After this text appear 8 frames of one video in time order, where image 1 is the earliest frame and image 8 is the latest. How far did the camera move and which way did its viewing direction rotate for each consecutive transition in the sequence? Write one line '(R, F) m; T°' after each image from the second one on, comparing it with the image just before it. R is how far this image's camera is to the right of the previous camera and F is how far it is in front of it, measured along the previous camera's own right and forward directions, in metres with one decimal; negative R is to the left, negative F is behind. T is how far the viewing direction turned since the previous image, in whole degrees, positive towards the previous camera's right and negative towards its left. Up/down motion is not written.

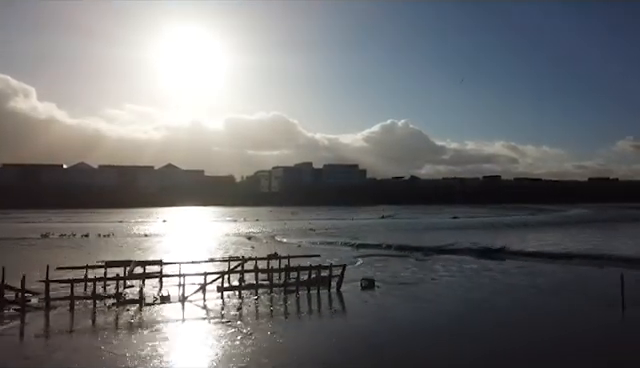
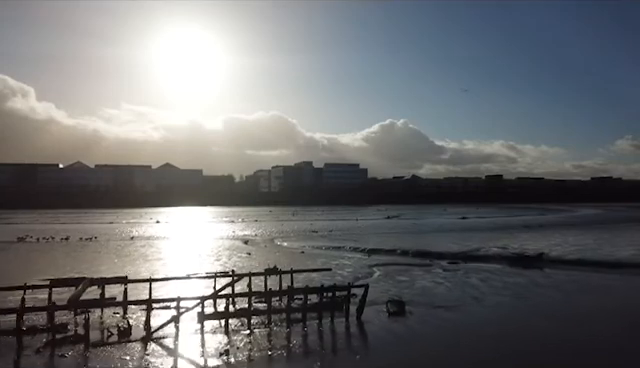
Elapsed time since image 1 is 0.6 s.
(-0.3, +4.8) m; 0°
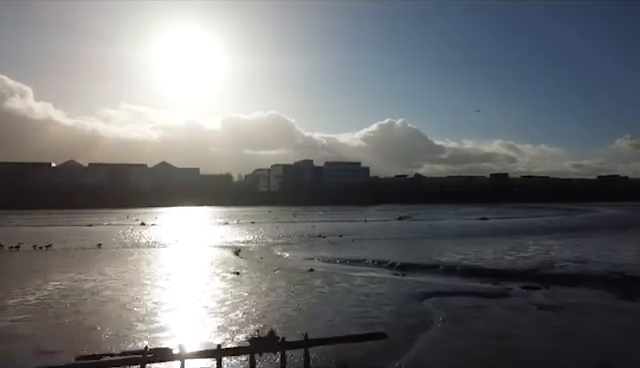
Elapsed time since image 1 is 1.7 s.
(-0.6, +8.8) m; 0°
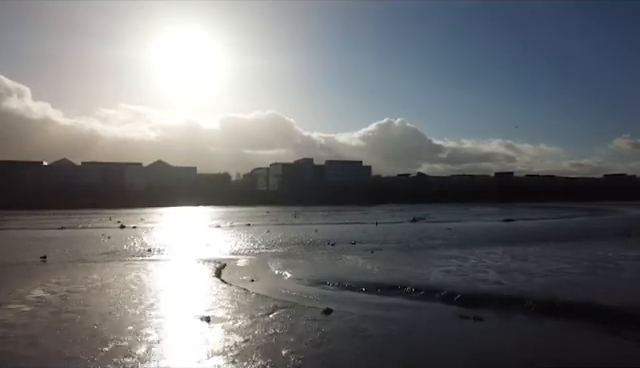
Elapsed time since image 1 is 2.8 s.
(-0.6, +9.0) m; 0°
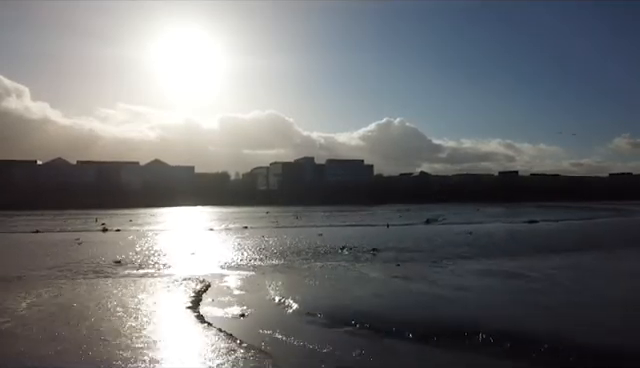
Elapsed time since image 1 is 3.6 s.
(-0.5, +6.6) m; 0°
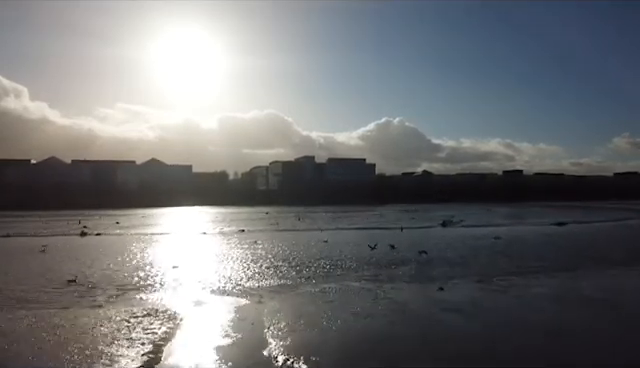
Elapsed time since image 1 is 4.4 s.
(-0.5, +6.5) m; 0°
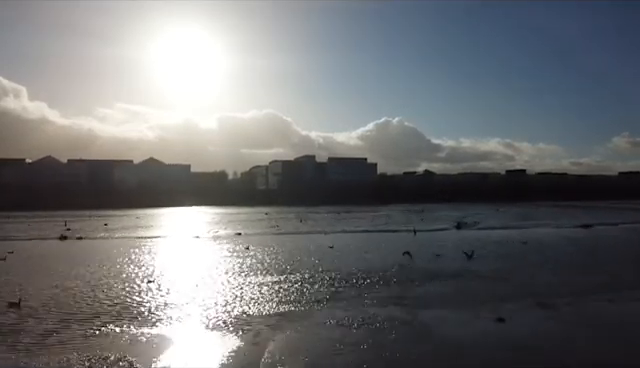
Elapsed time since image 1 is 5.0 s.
(-0.4, +4.8) m; 0°
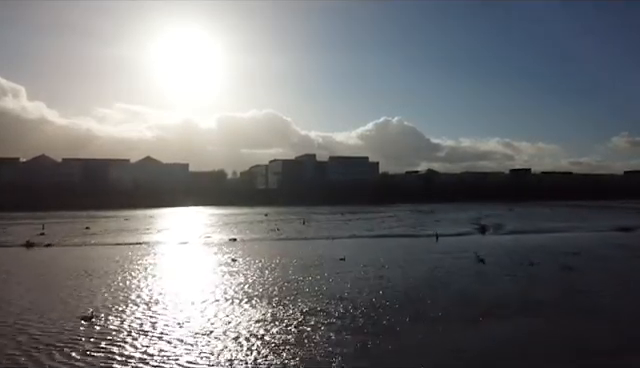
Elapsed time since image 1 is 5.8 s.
(-0.5, +6.3) m; 0°
